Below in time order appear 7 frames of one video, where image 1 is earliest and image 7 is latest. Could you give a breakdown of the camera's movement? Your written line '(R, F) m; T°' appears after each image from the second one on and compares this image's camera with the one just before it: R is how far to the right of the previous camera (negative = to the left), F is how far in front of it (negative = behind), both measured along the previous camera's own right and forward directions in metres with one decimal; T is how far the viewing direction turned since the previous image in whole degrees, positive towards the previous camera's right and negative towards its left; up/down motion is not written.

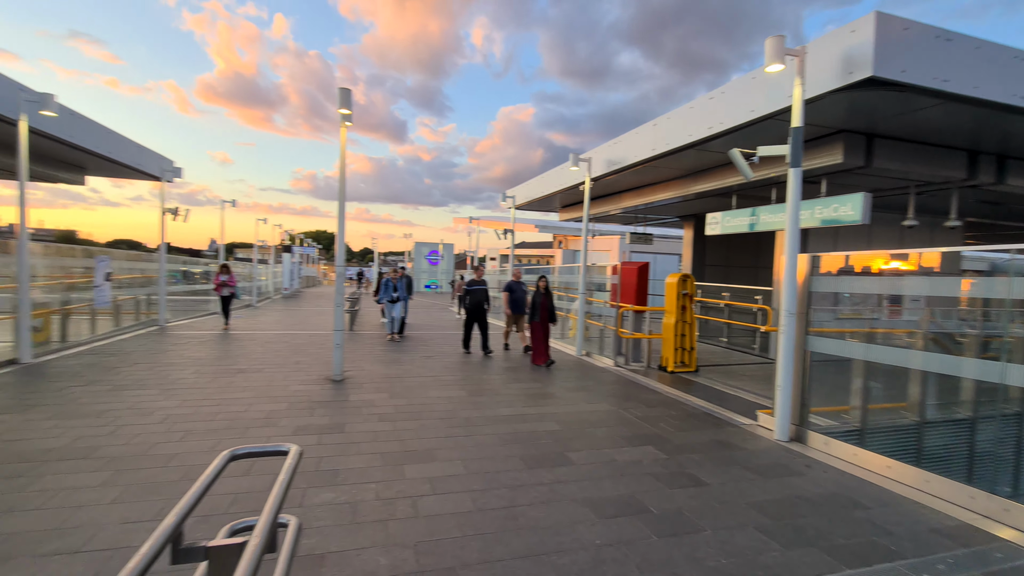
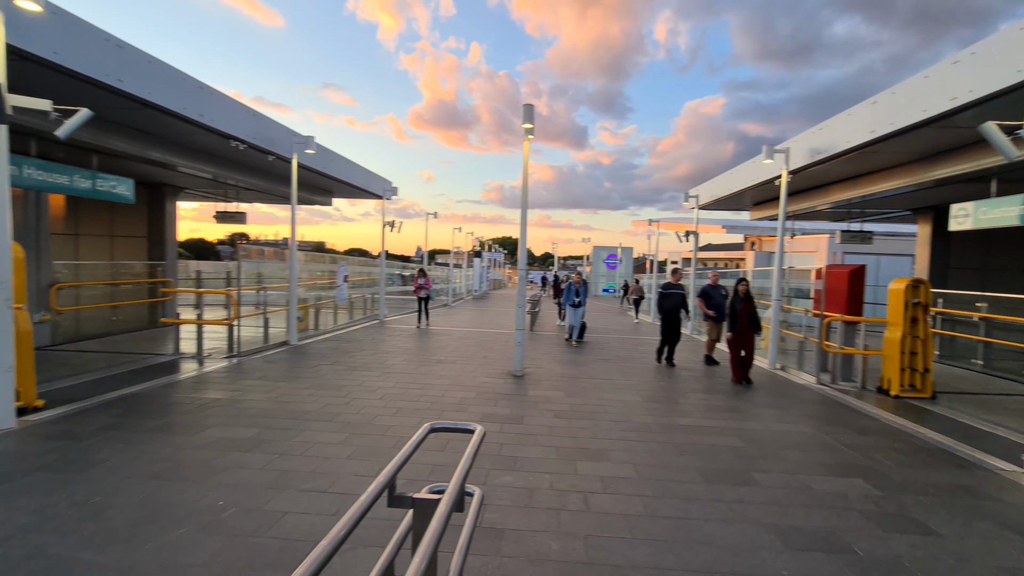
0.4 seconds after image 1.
(0.0, -0.1) m; -21°
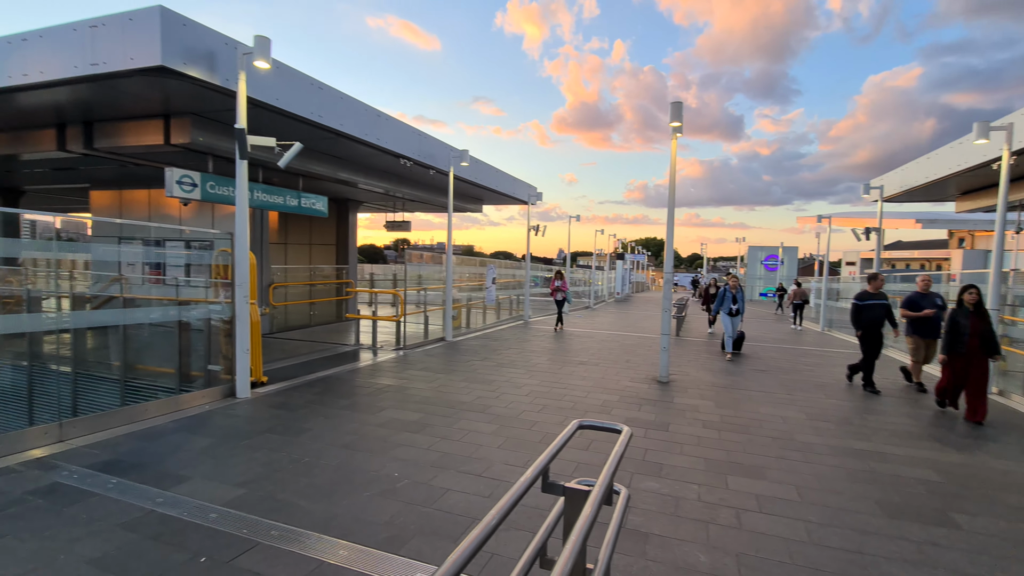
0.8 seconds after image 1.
(0.0, -0.1) m; -17°
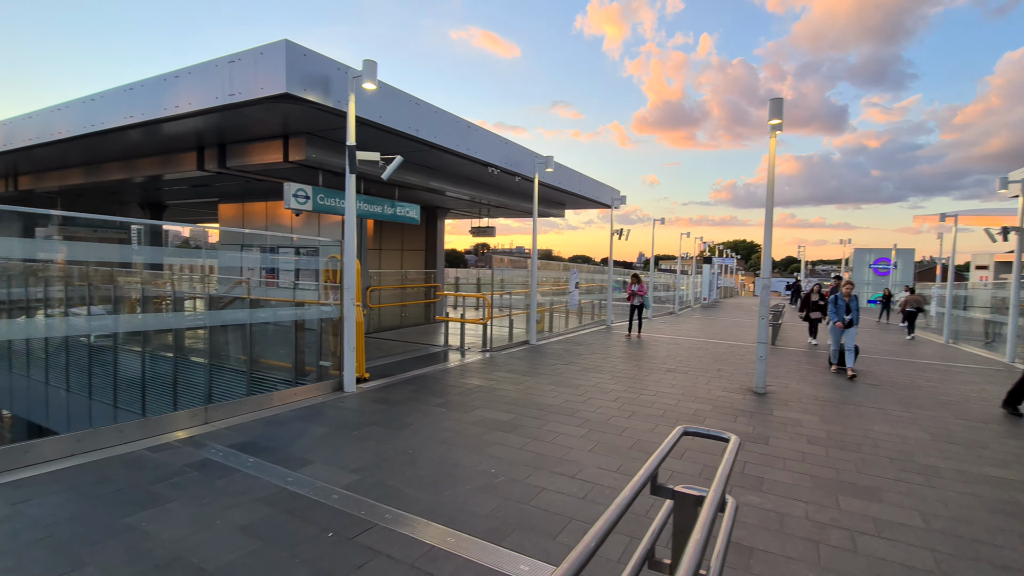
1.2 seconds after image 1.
(-0.1, -0.1) m; -9°
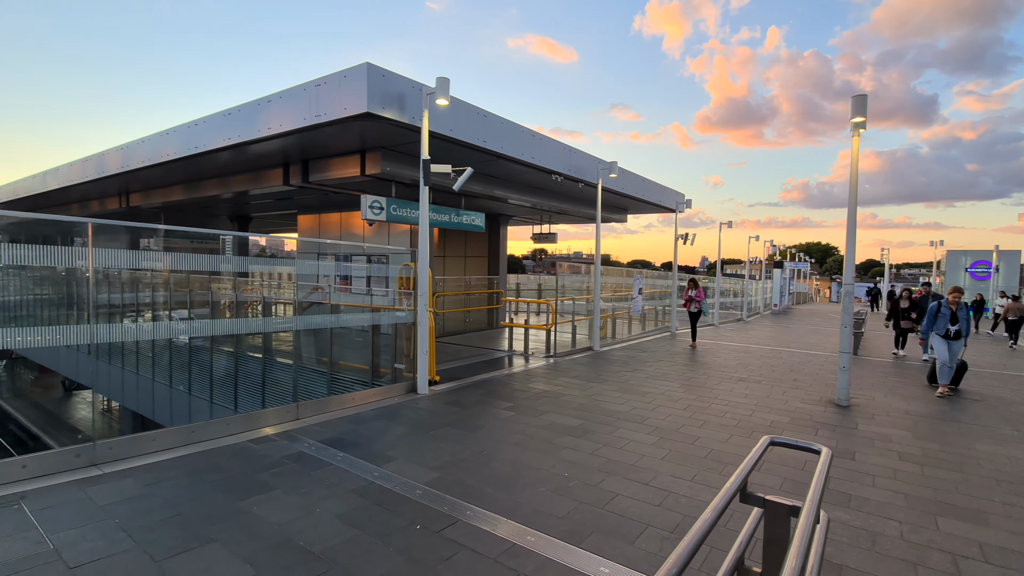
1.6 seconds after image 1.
(-0.1, -0.1) m; -7°
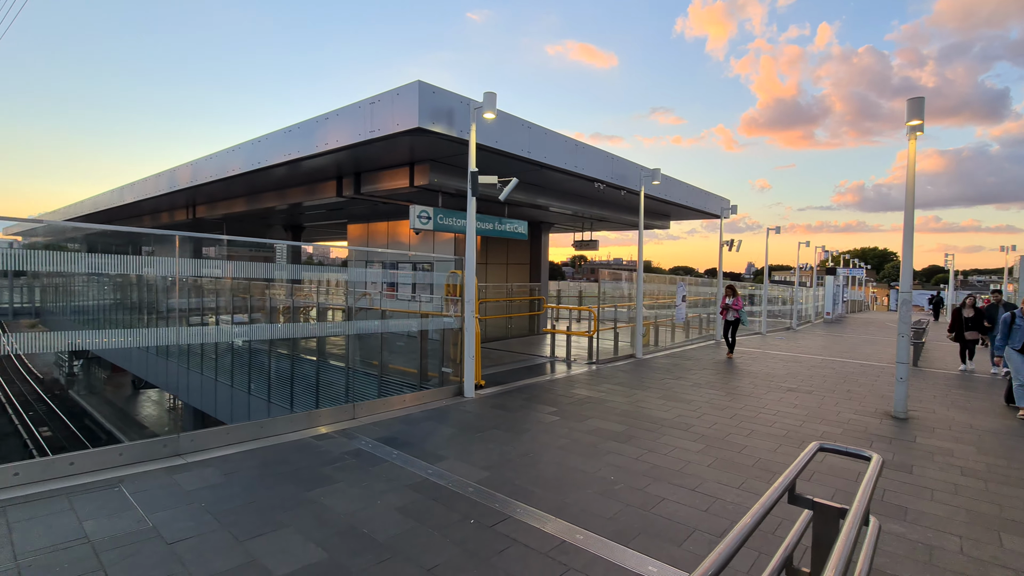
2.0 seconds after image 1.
(-0.1, -0.2) m; -5°
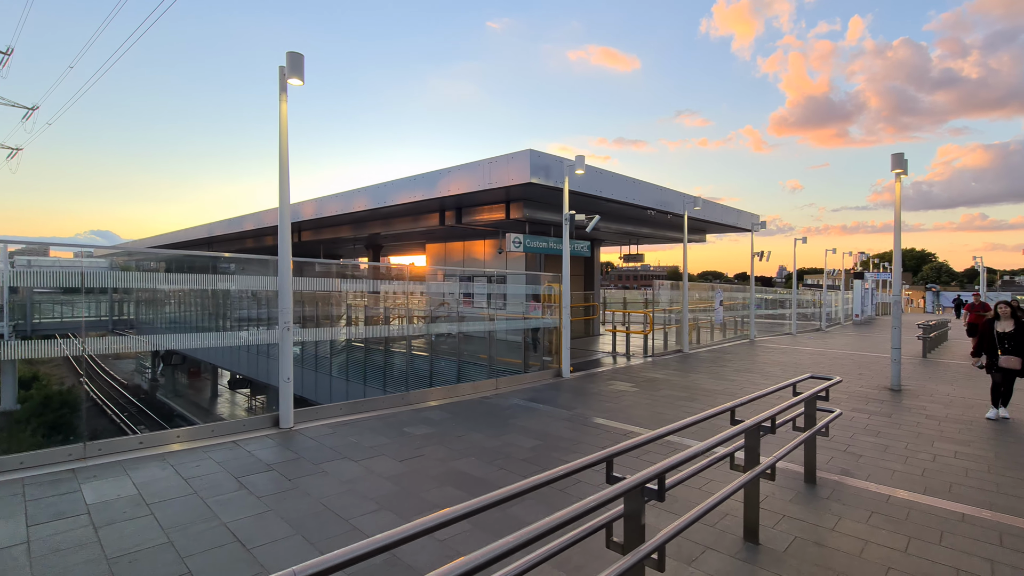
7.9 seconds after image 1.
(-1.1, -2.4) m; -3°
